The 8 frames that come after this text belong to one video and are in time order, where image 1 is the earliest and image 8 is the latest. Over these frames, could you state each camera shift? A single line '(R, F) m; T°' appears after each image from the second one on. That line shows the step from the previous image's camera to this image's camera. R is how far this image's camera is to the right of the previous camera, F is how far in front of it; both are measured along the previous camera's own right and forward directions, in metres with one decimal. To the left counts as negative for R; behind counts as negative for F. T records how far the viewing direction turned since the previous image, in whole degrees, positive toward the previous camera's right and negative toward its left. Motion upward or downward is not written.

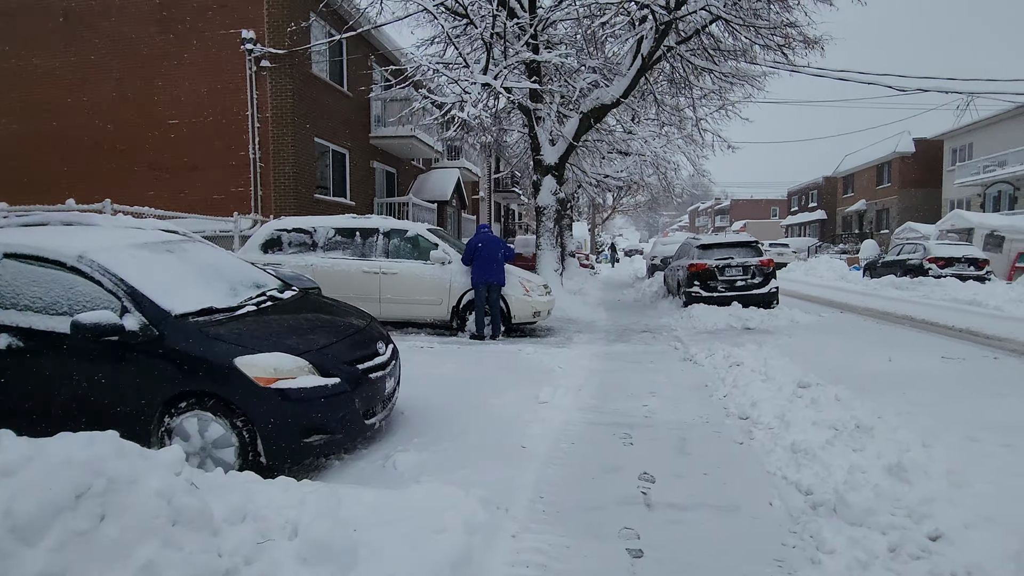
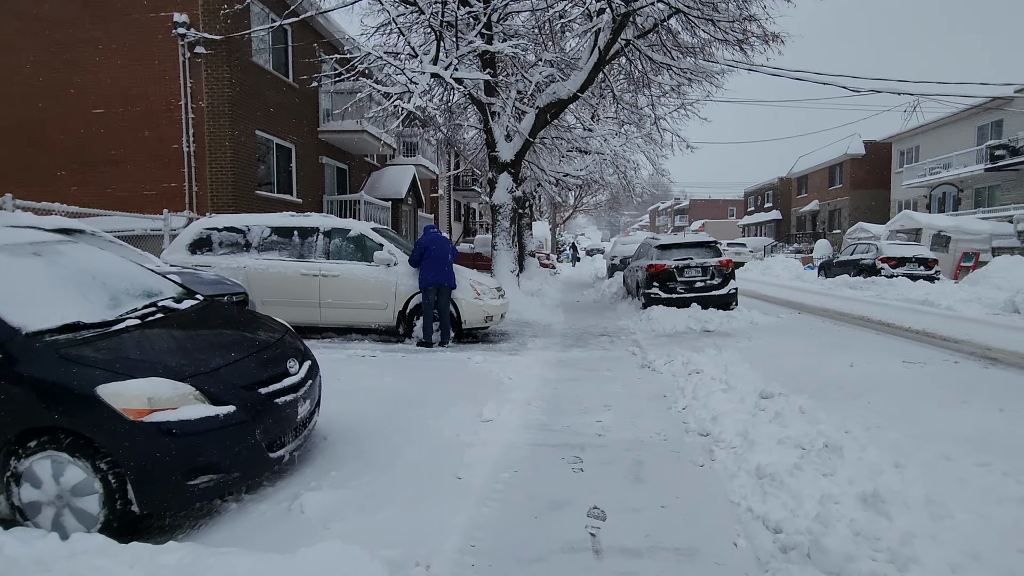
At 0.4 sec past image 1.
(+0.2, +0.5) m; +4°
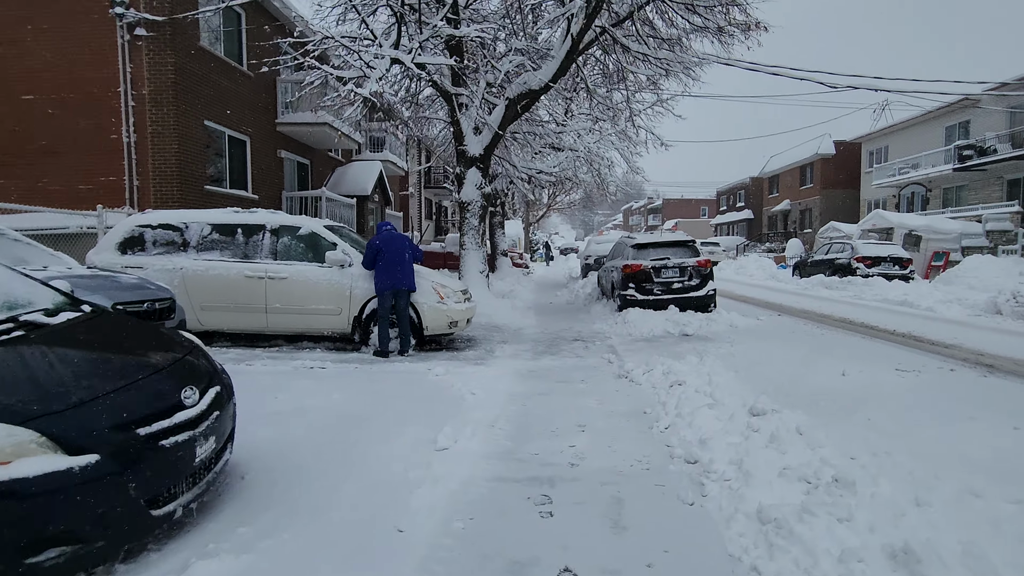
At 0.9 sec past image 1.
(+0.1, +0.7) m; +3°
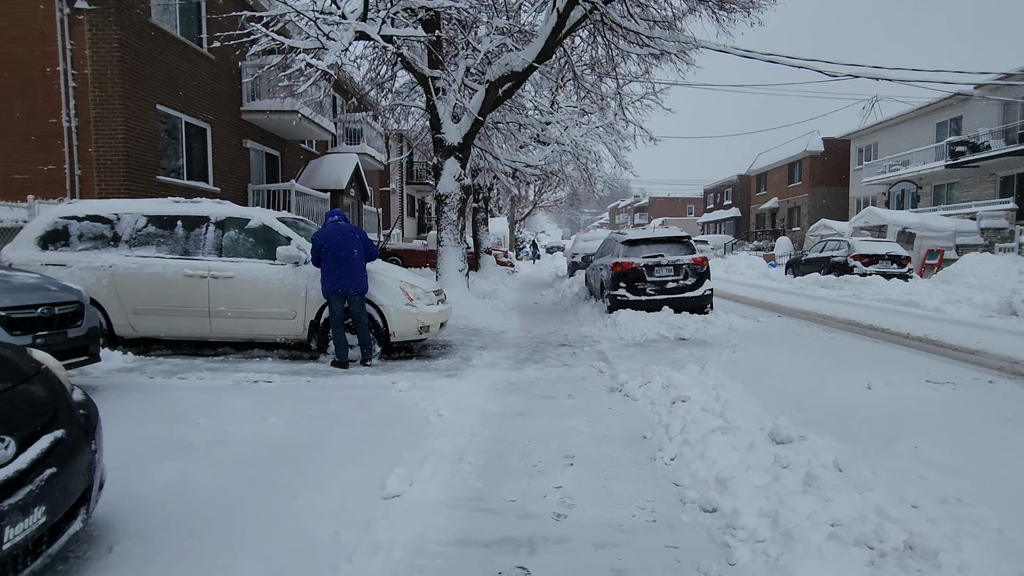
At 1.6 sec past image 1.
(+0.1, +0.9) m; +1°
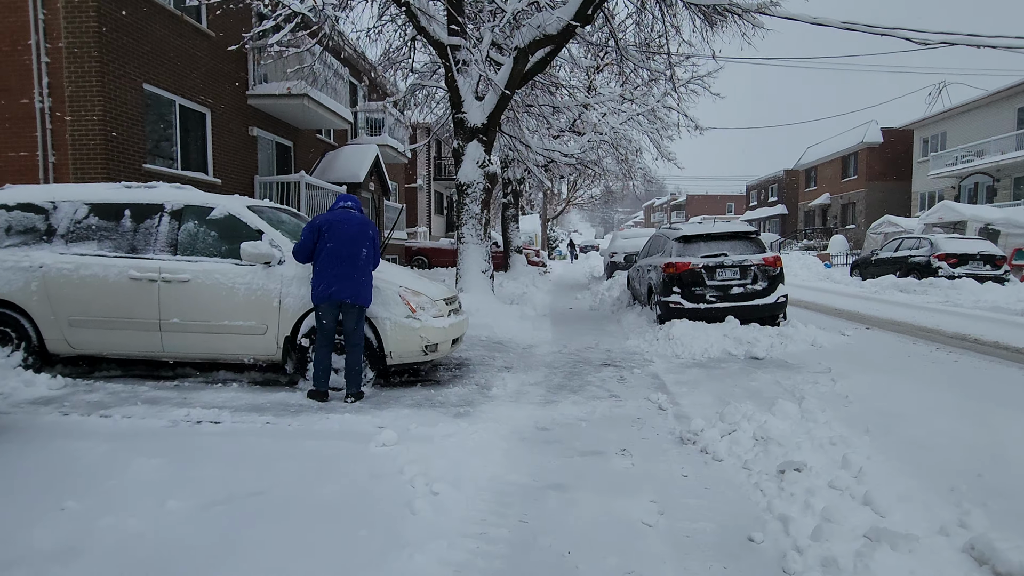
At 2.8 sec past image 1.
(0.0, +1.6) m; -3°
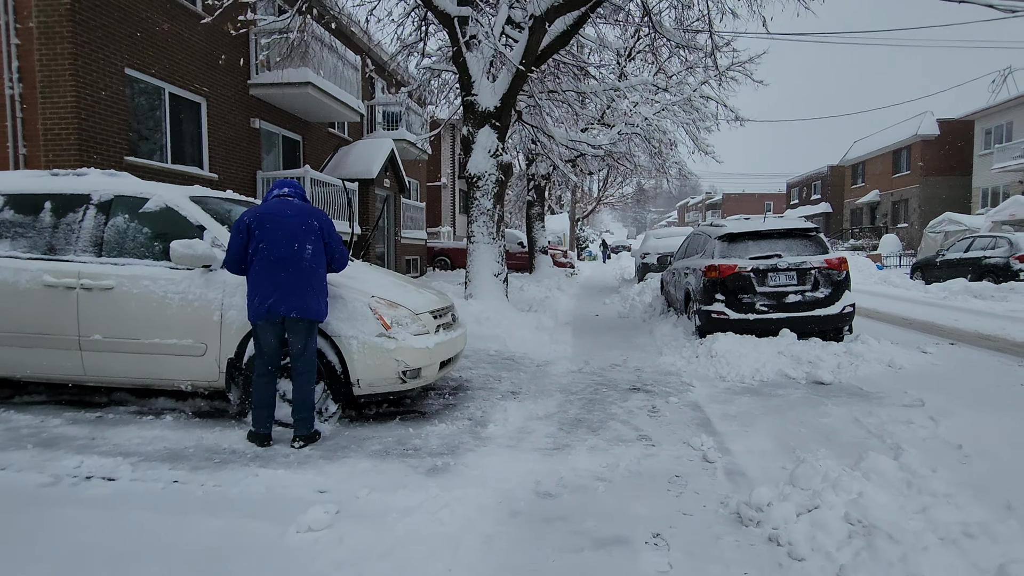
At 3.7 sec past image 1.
(+0.2, +1.2) m; -3°
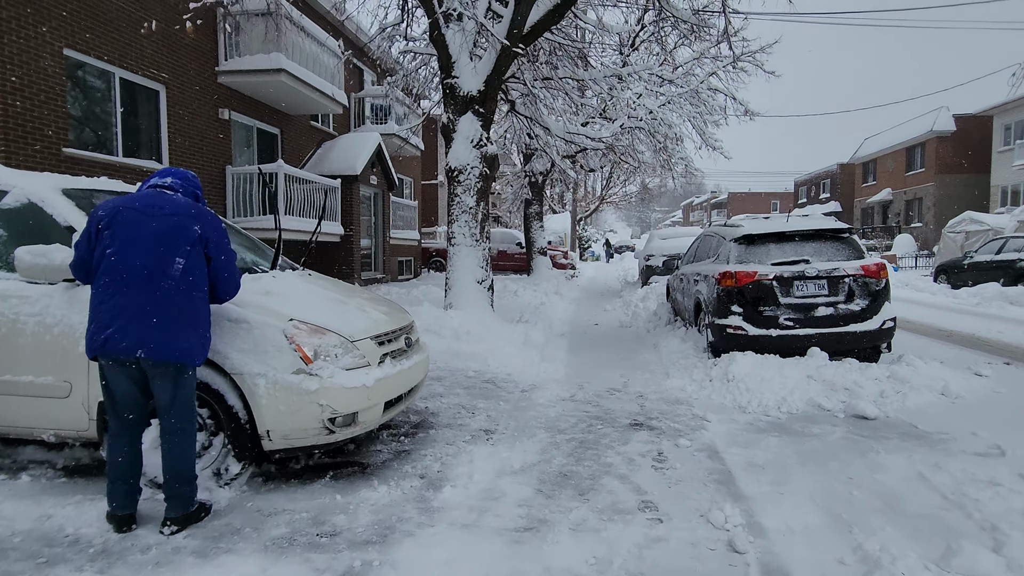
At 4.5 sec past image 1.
(+0.2, +1.0) m; 0°
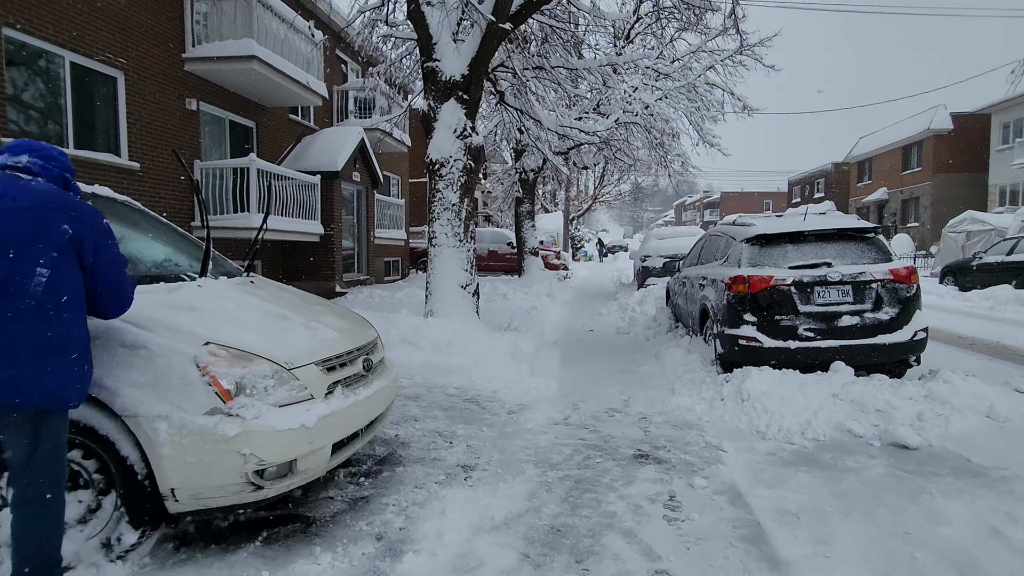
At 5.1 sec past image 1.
(+0.1, +0.7) m; +1°
